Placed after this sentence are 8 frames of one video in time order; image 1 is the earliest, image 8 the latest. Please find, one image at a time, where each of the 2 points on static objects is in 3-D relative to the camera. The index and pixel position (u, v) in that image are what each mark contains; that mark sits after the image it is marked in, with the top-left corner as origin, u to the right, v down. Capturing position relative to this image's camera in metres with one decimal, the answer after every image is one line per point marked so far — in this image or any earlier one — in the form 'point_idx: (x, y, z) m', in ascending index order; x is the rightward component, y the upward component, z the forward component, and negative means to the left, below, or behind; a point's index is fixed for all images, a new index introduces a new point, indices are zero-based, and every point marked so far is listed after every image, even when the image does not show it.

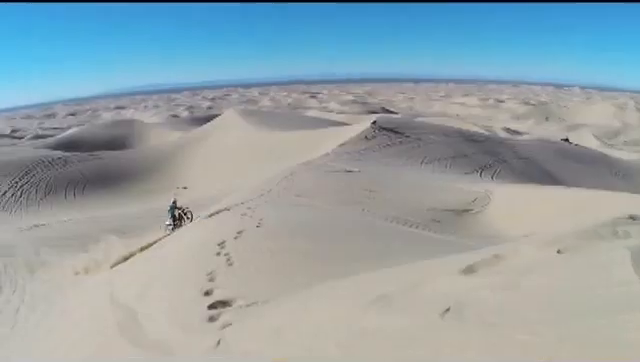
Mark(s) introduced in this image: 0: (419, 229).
0: (+1.7, -0.9, +9.1) m
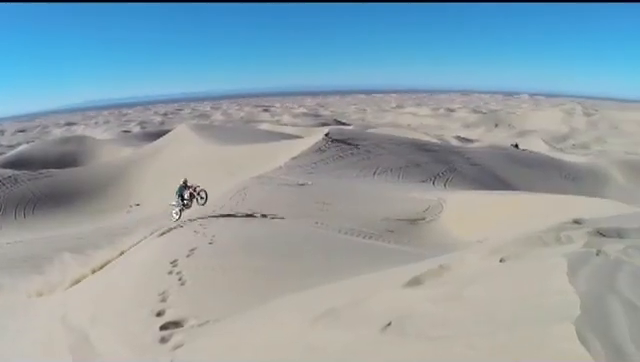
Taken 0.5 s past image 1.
0: (+0.9, -1.1, +9.0) m
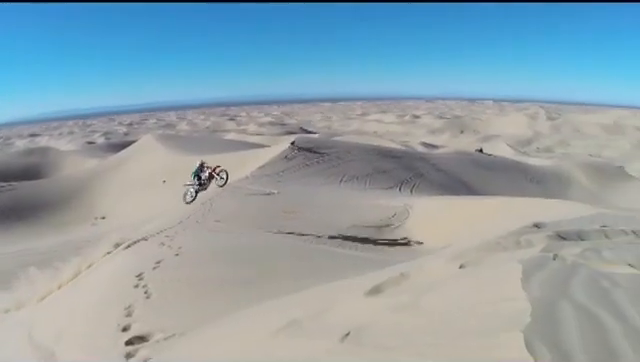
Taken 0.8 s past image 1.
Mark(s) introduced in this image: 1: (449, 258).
0: (+0.3, -1.2, +8.9) m
1: (+1.7, -1.0, +6.5) m
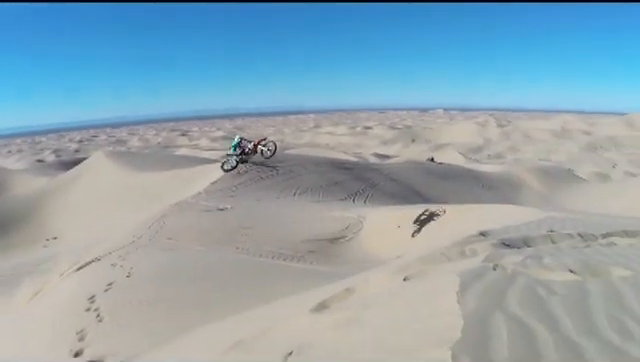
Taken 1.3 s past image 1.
0: (-0.5, -1.5, +8.8) m
1: (+0.9, -1.2, +6.5) m
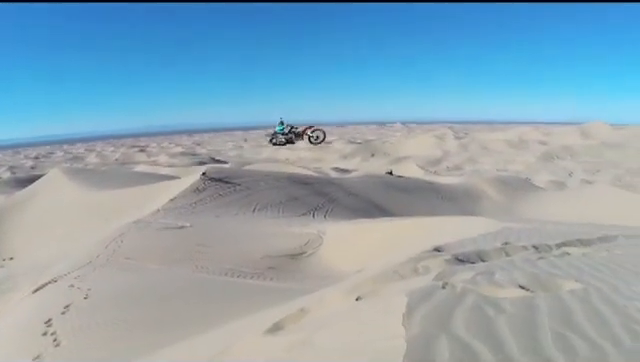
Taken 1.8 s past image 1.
0: (-1.2, -1.7, +8.7) m
1: (+0.3, -1.4, +6.4) m
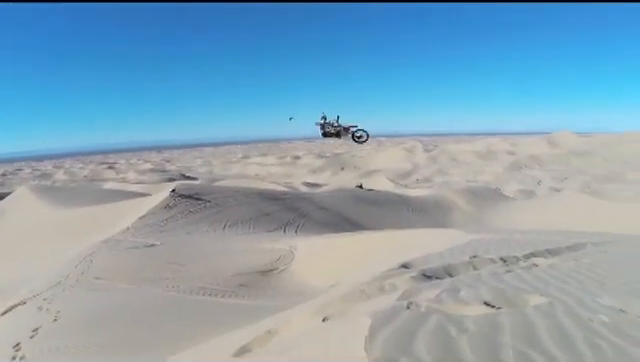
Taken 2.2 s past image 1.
0: (-1.6, -2.0, +8.6) m
1: (-0.1, -1.7, +6.4) m
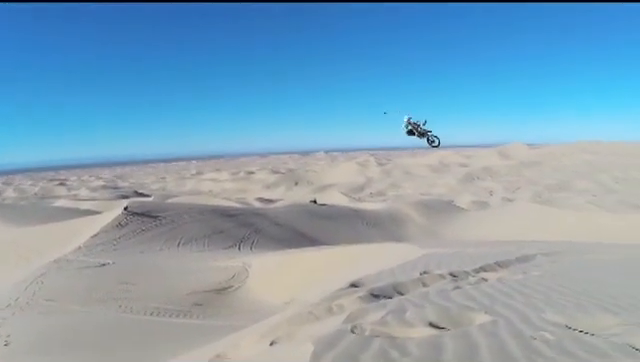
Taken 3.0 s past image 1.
0: (-2.4, -2.3, +8.5) m
1: (-0.8, -2.0, +6.4) m
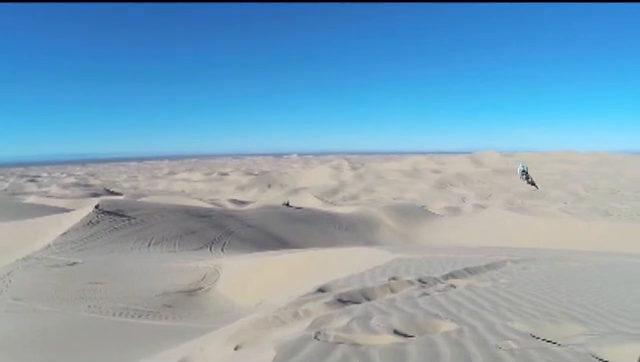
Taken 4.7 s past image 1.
0: (-2.9, -2.3, +8.5) m
1: (-1.2, -2.0, +6.4) m
